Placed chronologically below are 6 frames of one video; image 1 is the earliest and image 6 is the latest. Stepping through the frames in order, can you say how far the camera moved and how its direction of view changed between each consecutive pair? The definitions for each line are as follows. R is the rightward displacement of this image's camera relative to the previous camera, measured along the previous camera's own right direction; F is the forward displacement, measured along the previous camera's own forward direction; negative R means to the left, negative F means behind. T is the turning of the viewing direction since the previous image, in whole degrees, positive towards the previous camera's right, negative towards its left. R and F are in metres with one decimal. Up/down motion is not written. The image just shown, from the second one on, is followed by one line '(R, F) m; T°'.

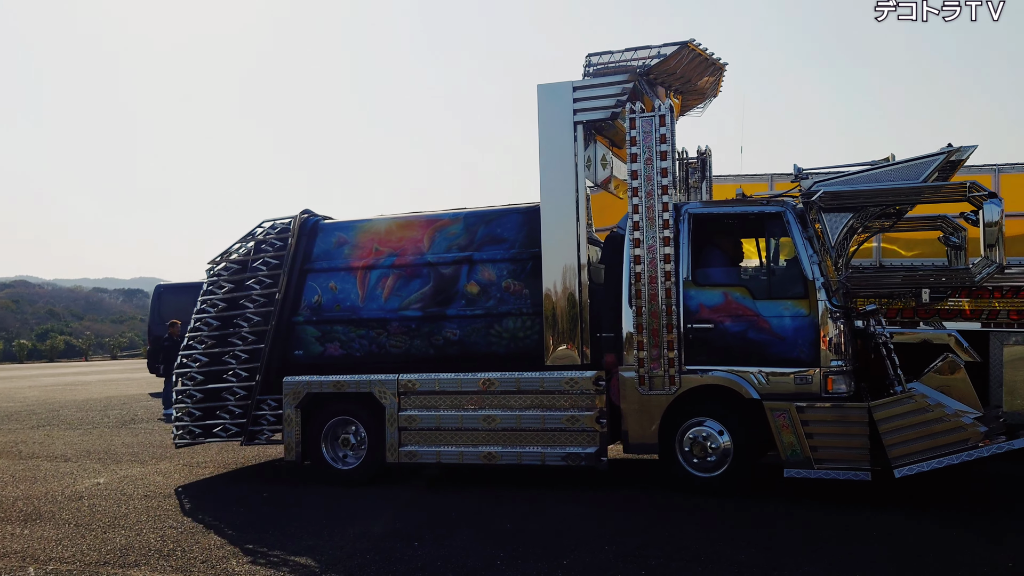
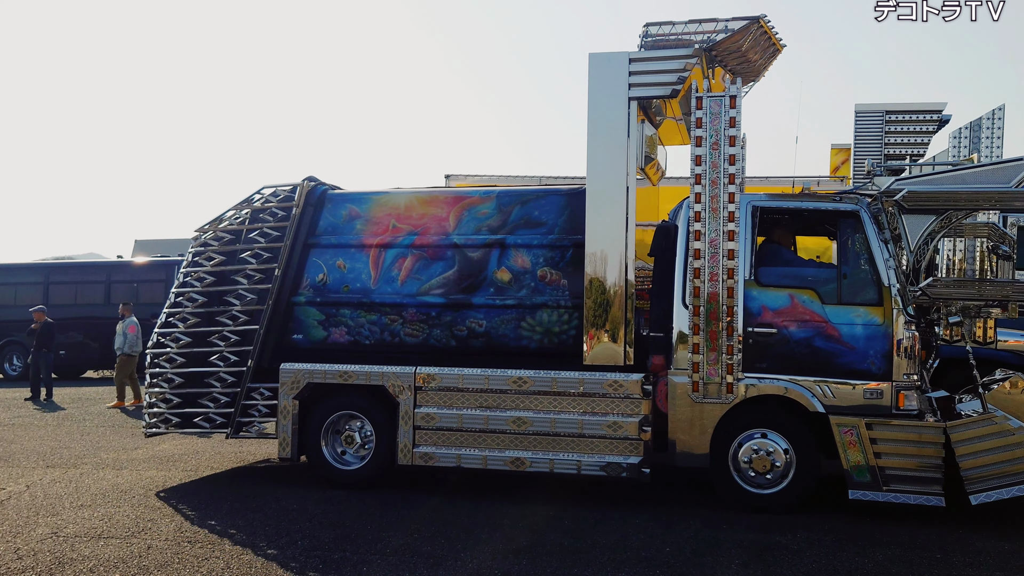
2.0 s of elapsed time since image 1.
(-0.8, +0.7) m; +5°
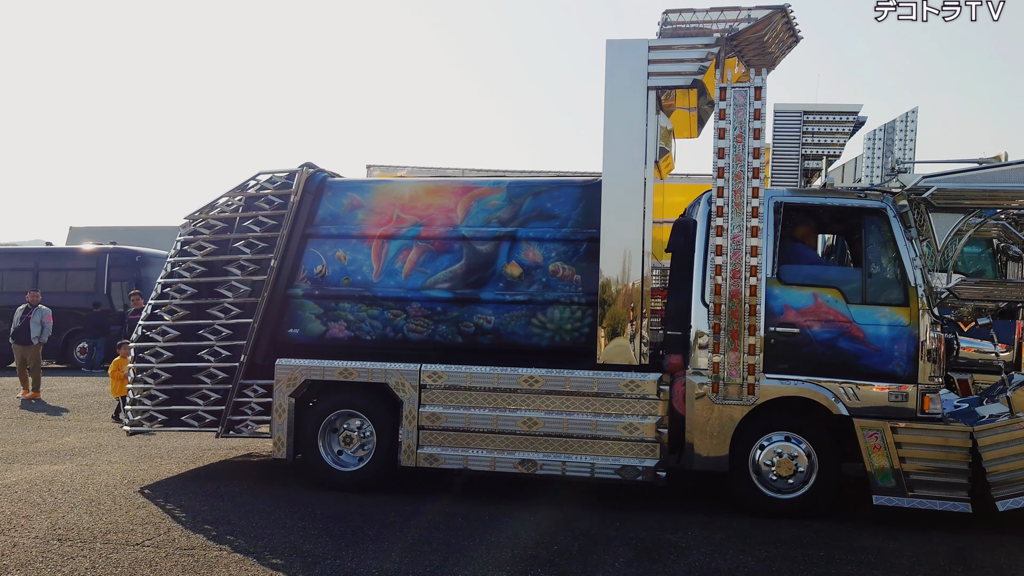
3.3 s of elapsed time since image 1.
(-0.4, +0.3) m; +3°
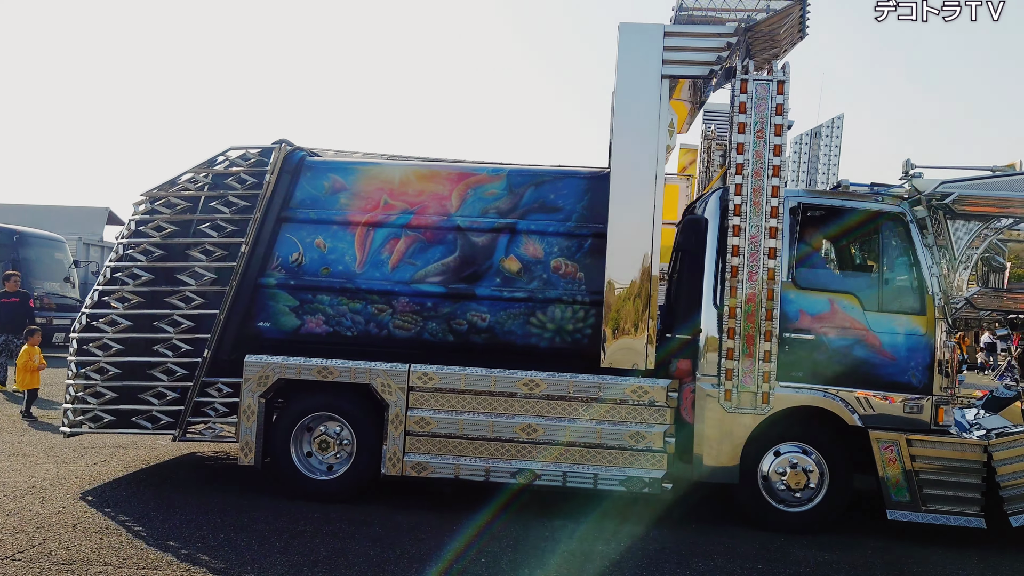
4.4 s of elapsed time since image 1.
(-0.7, +0.5) m; +6°
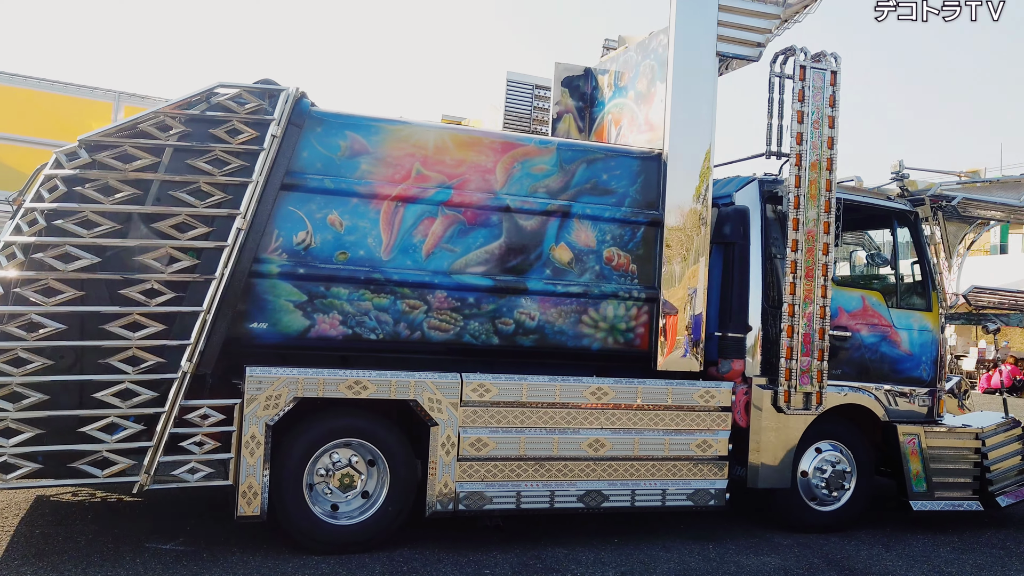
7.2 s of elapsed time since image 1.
(-2.4, +1.4) m; +25°
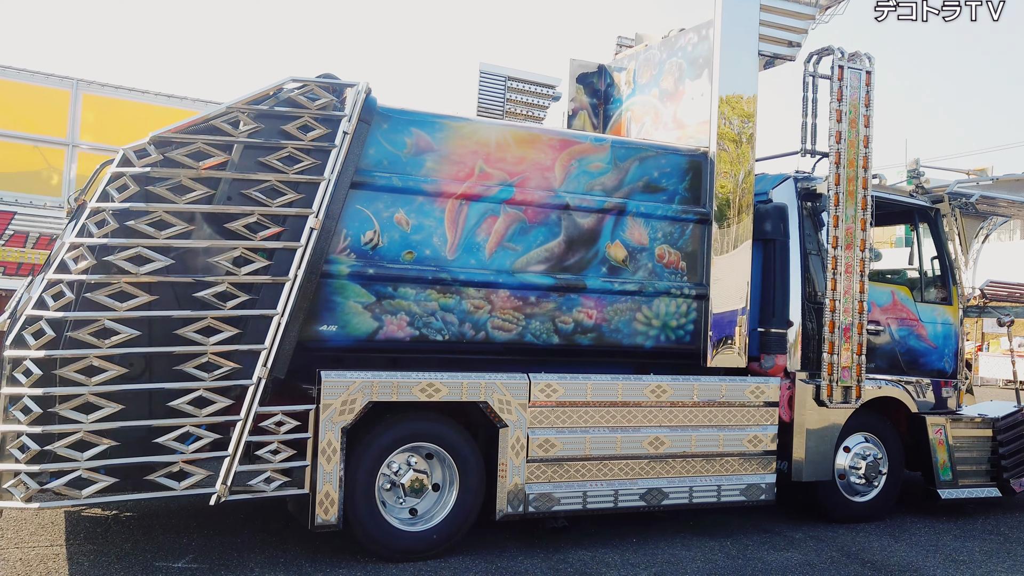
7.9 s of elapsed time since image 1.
(-0.8, +0.1) m; +5°
